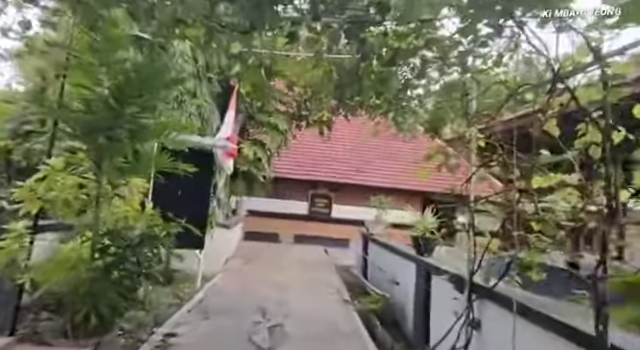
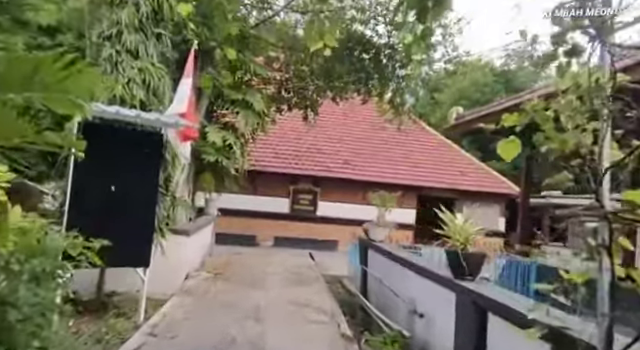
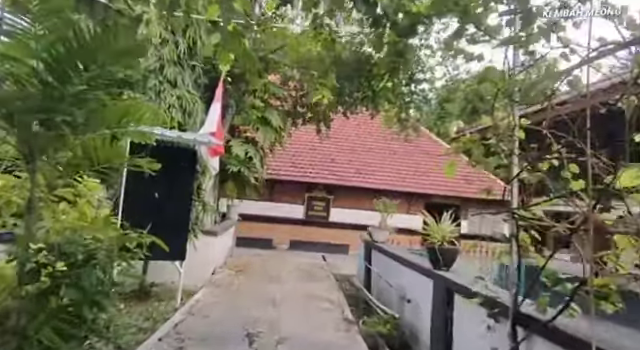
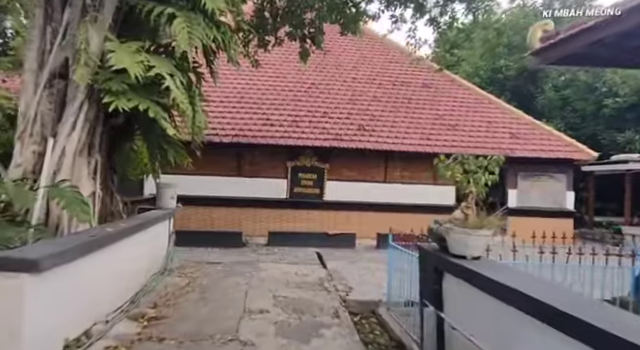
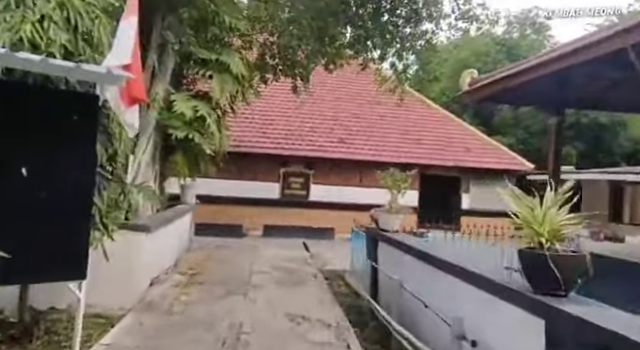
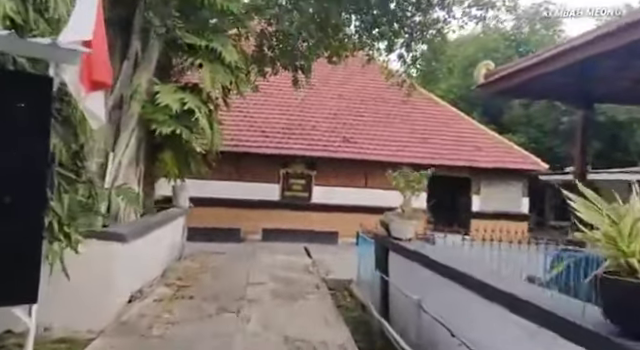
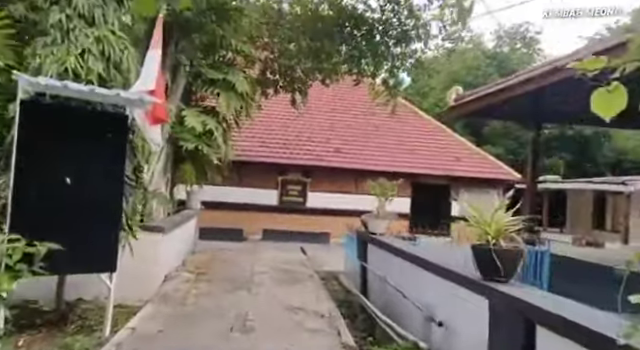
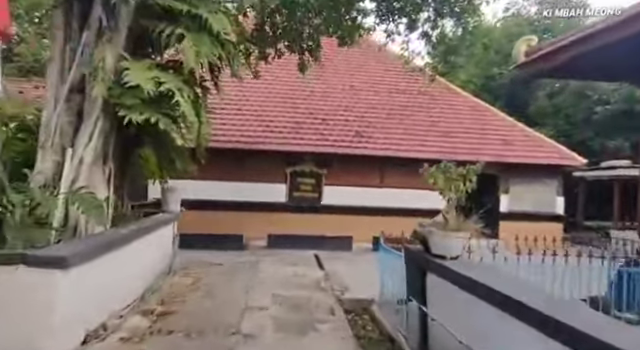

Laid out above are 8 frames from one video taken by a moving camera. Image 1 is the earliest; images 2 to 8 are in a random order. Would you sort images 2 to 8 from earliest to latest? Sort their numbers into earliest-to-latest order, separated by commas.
3, 2, 7, 5, 6, 8, 4
